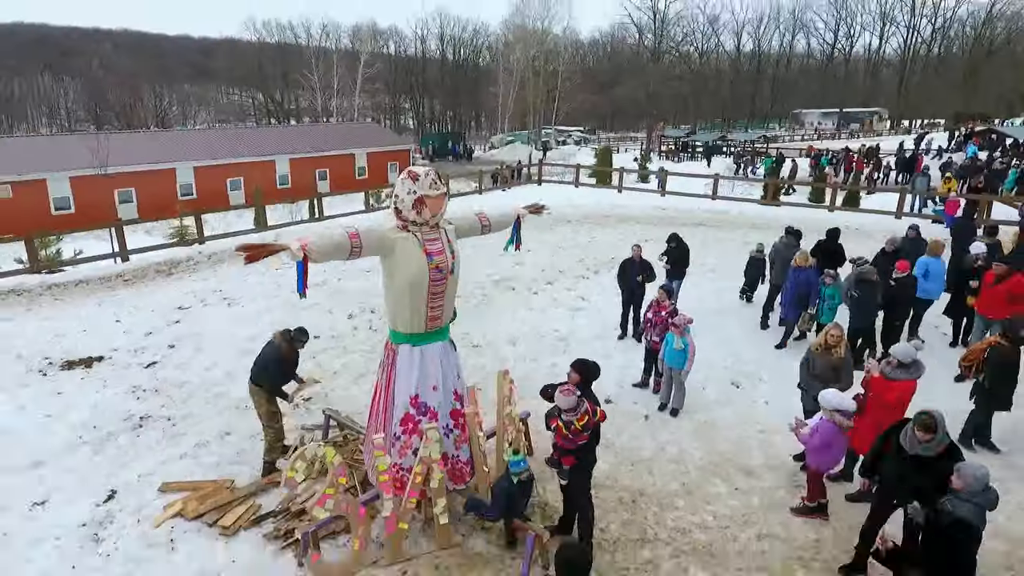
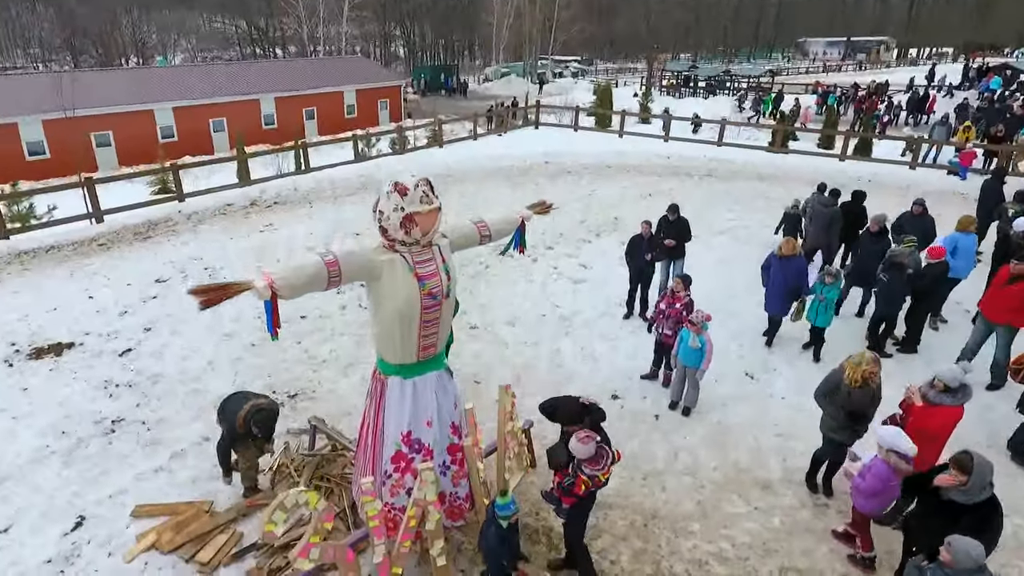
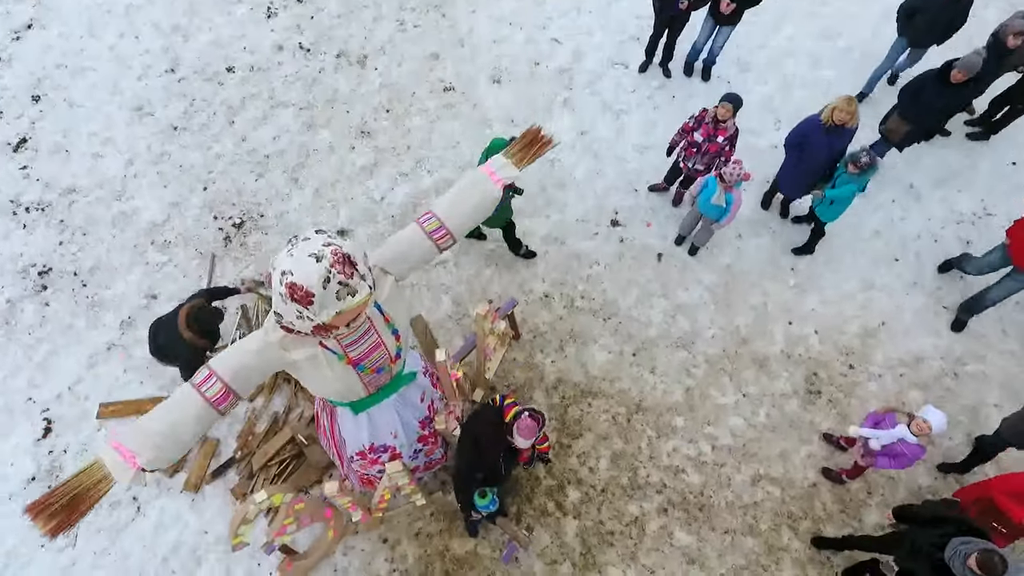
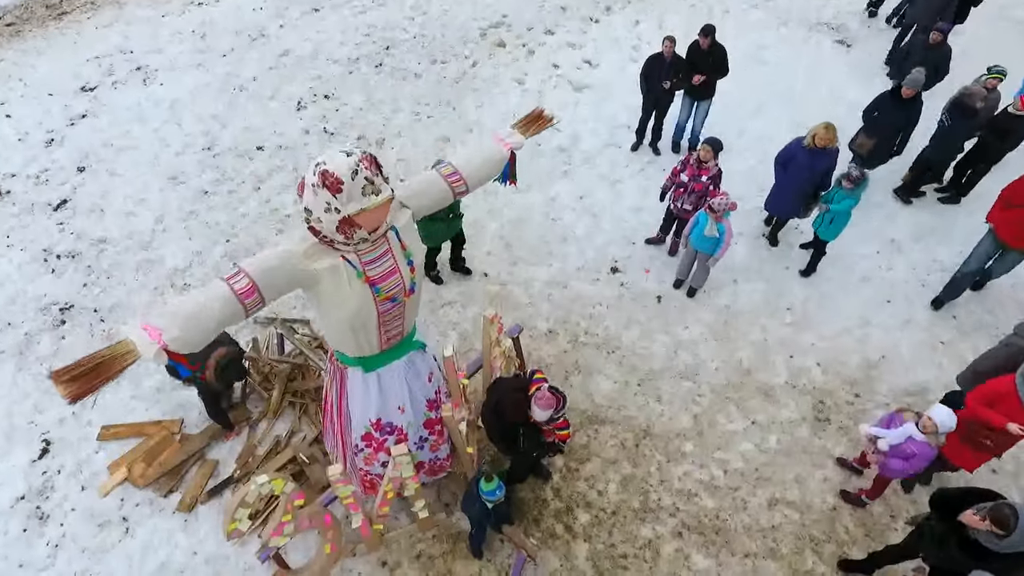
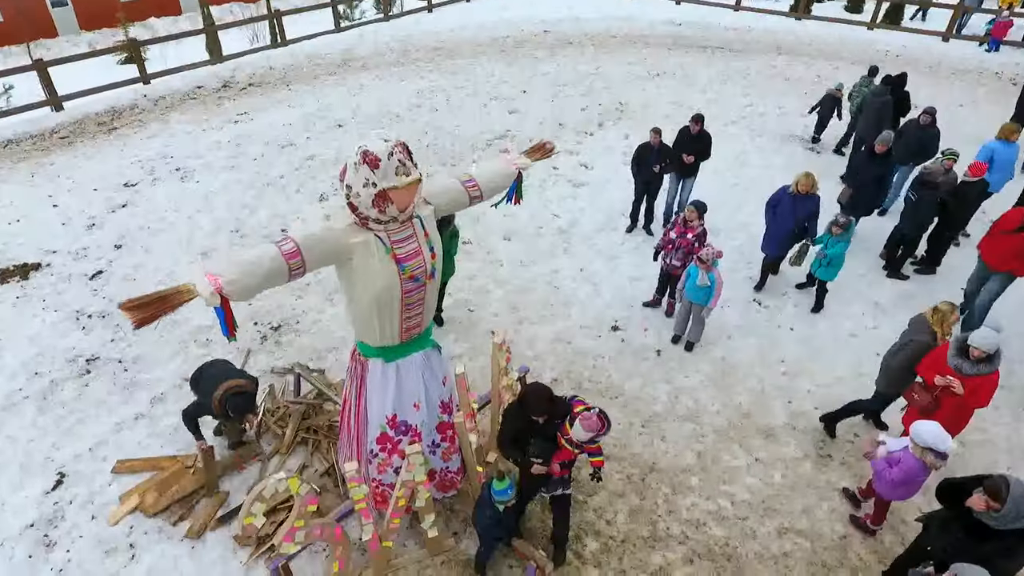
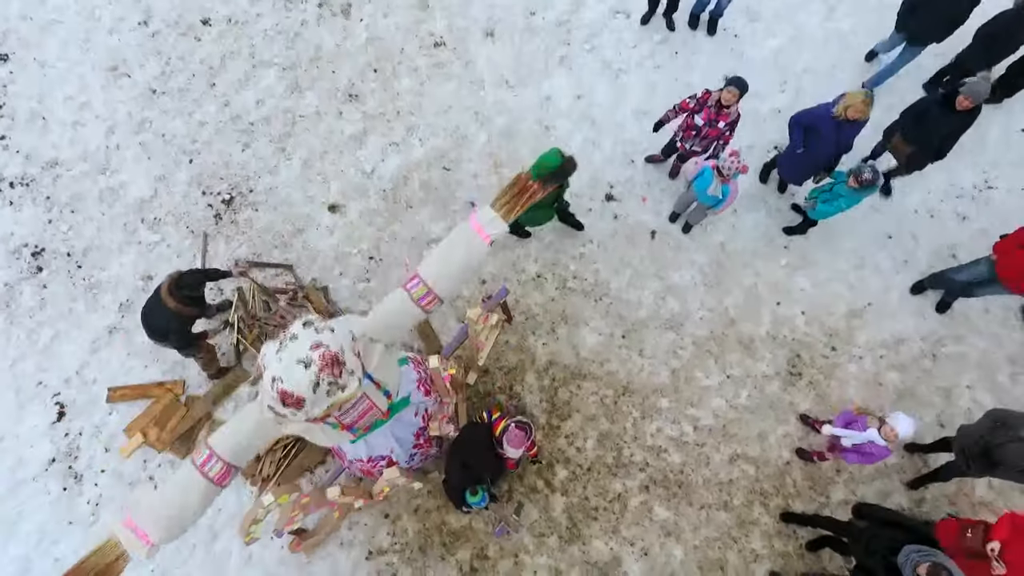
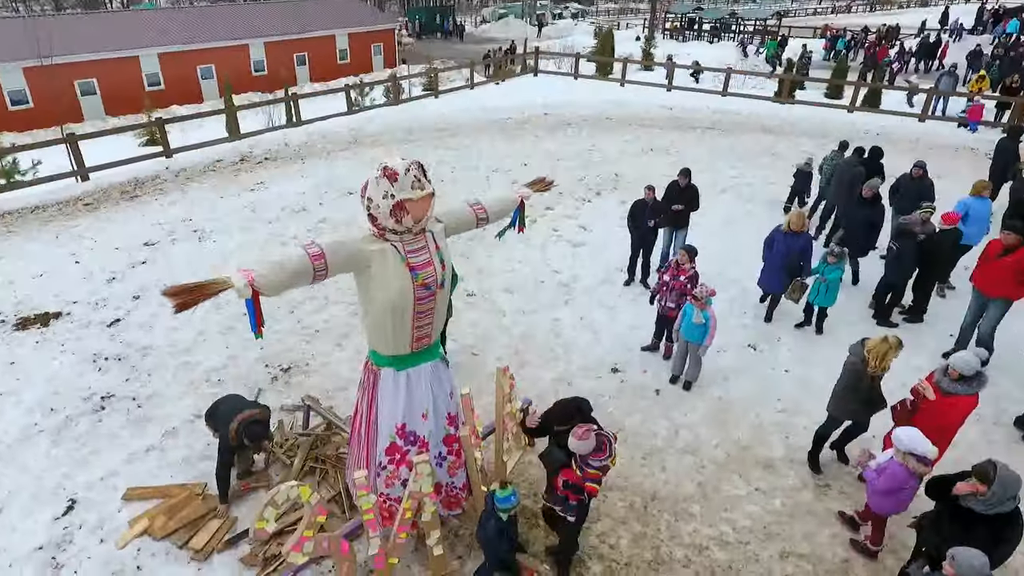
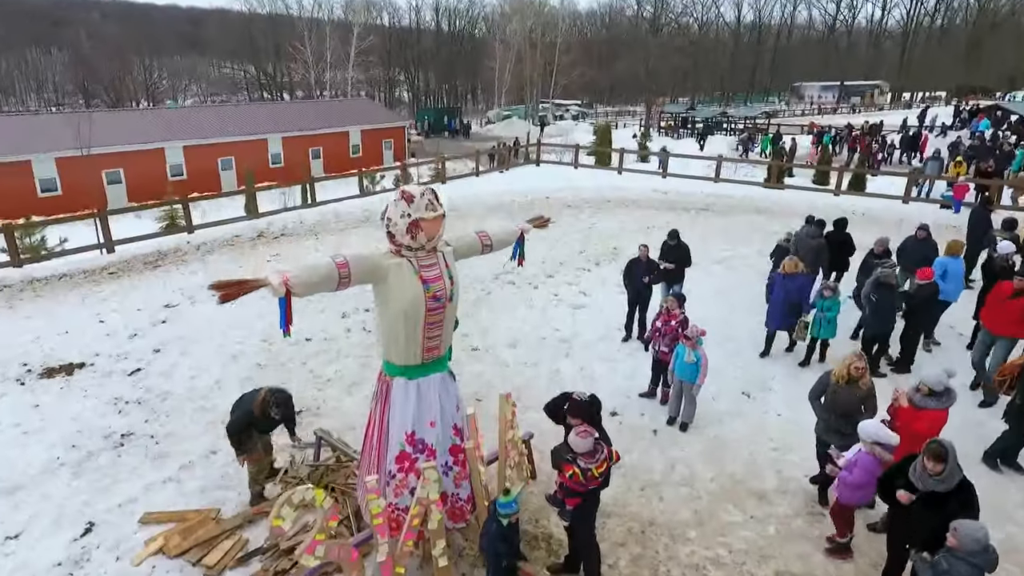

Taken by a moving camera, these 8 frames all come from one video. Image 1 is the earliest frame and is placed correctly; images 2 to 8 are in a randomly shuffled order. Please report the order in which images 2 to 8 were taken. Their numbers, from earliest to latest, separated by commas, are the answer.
8, 2, 7, 5, 4, 3, 6
